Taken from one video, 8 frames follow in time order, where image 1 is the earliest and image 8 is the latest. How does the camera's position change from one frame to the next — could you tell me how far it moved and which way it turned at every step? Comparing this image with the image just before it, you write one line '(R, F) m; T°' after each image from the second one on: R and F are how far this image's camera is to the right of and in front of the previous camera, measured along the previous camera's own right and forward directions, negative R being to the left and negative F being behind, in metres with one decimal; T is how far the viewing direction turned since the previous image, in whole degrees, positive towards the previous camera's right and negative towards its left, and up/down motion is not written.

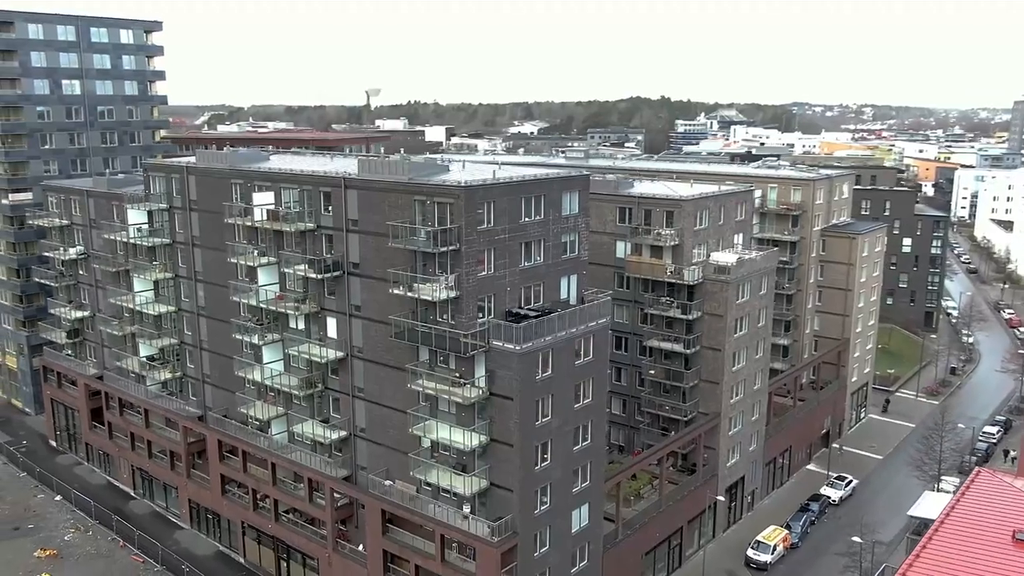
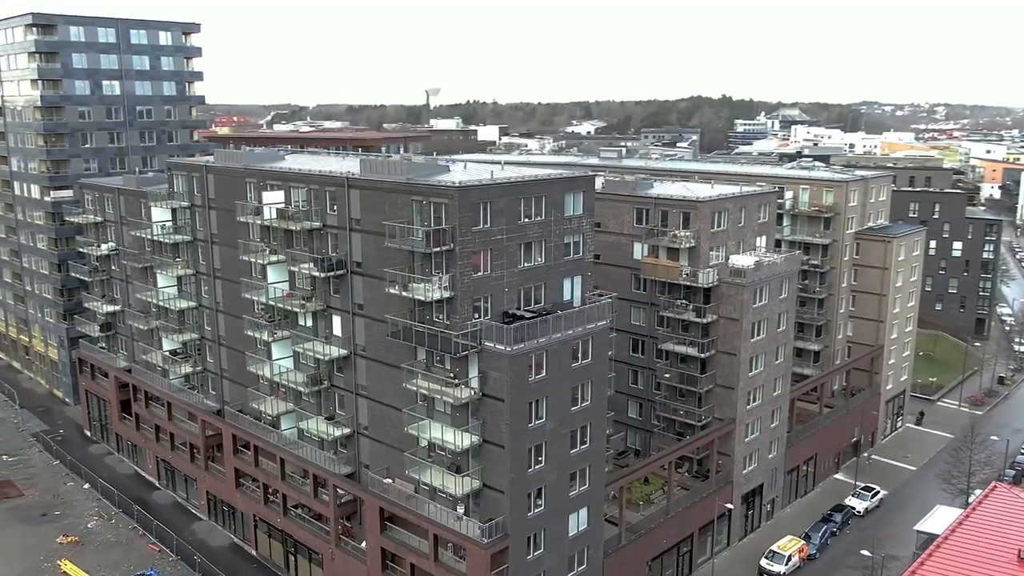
(+2.6, +0.3) m; -4°
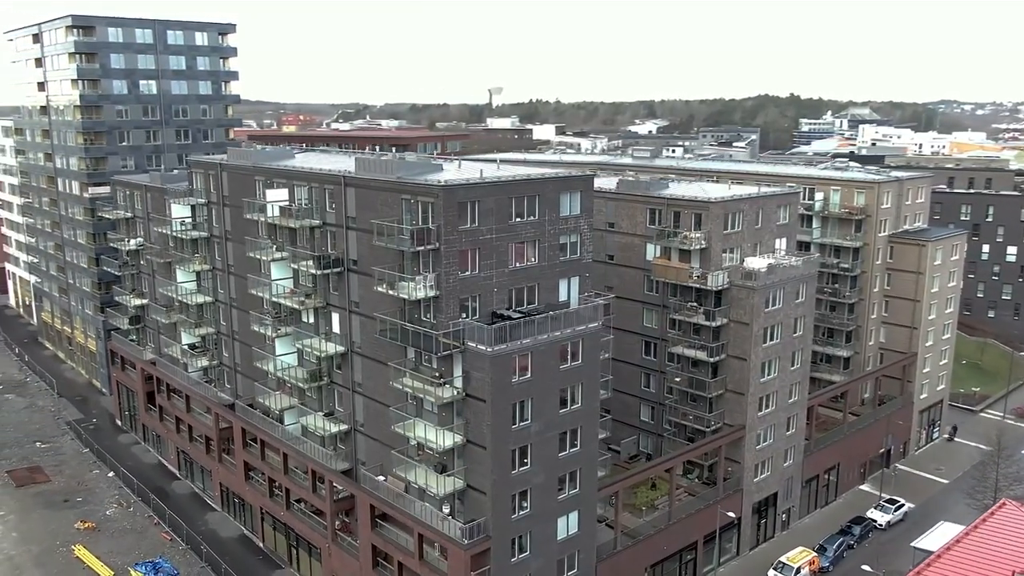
(+3.1, +0.5) m; -4°
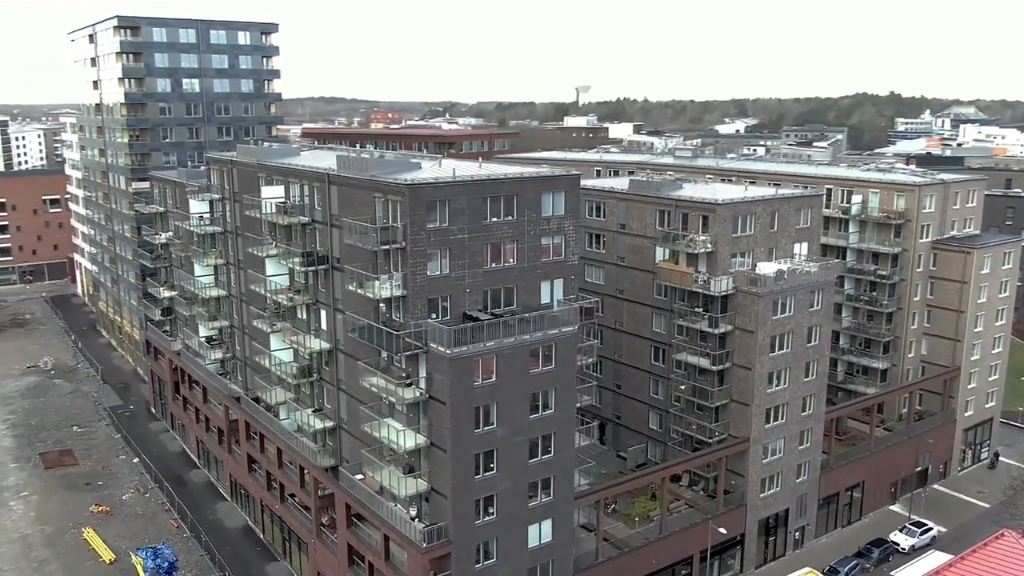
(+4.8, +1.1) m; -6°
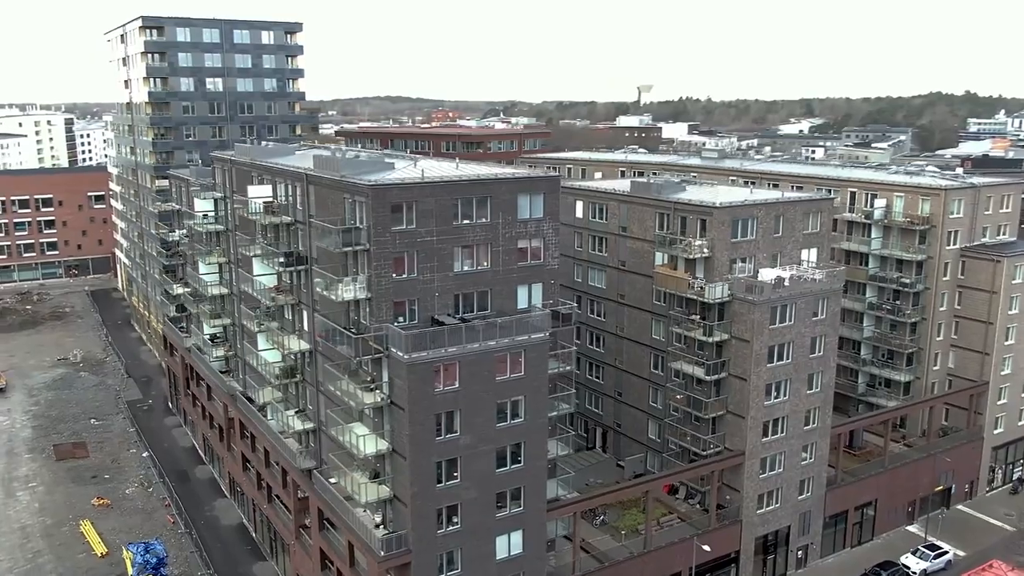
(+3.8, +1.2) m; -4°
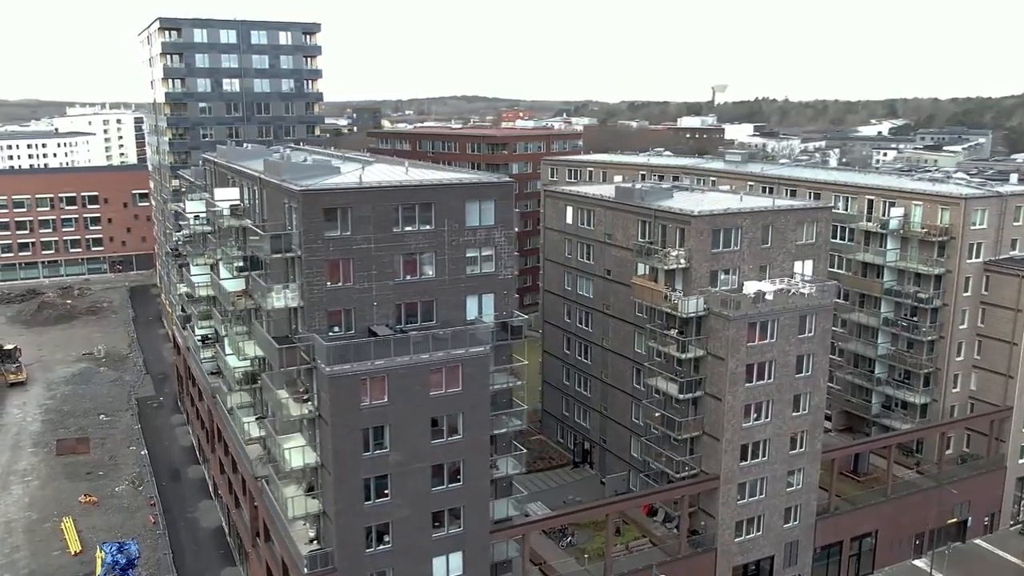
(+5.3, +1.9) m; -5°
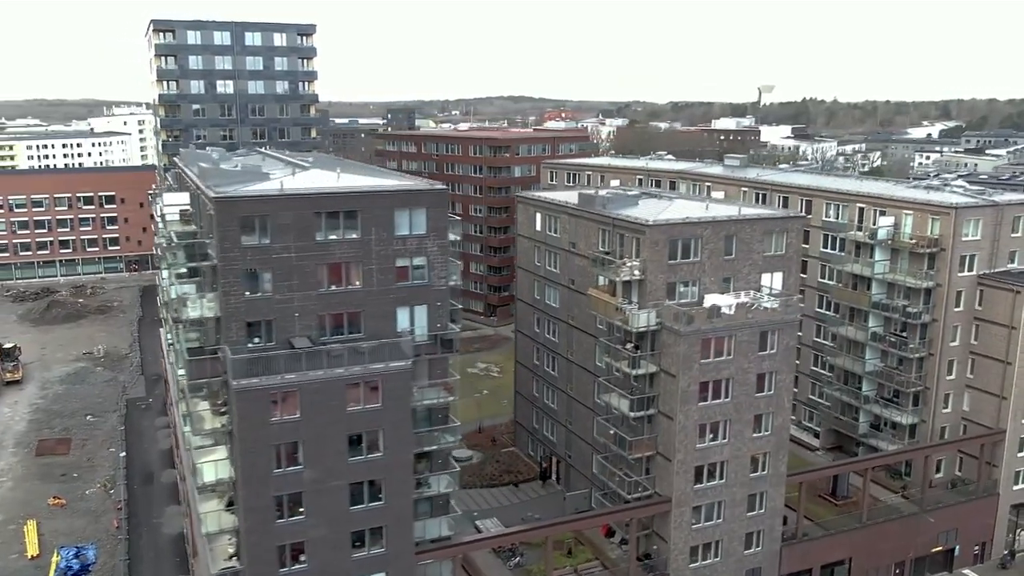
(+4.8, +1.5) m; -3°
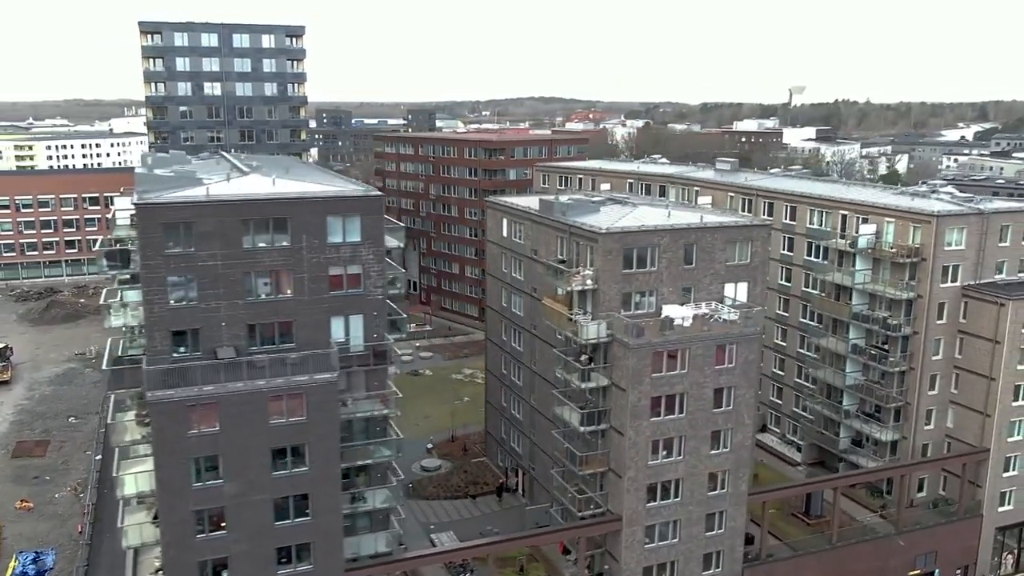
(+3.8, +1.2) m; -2°
